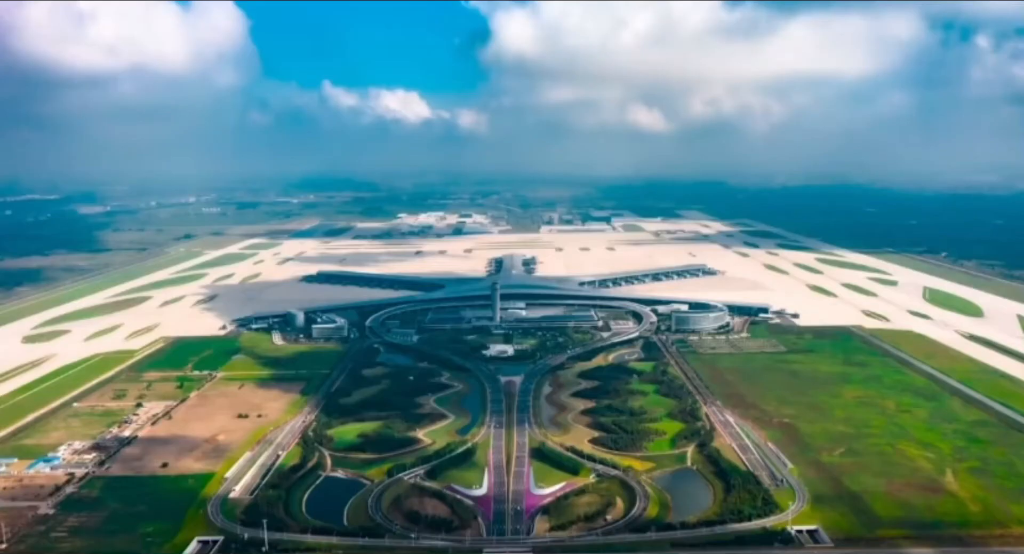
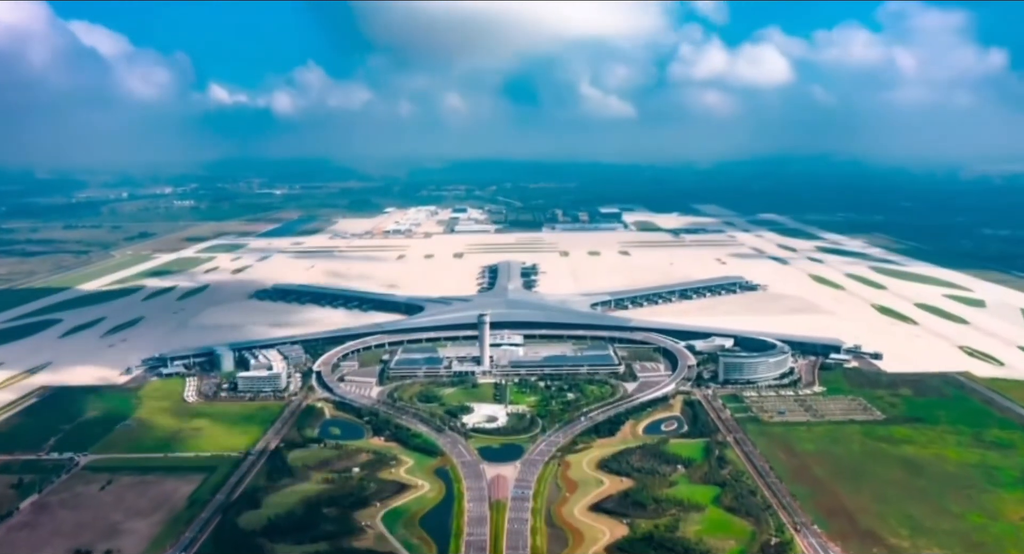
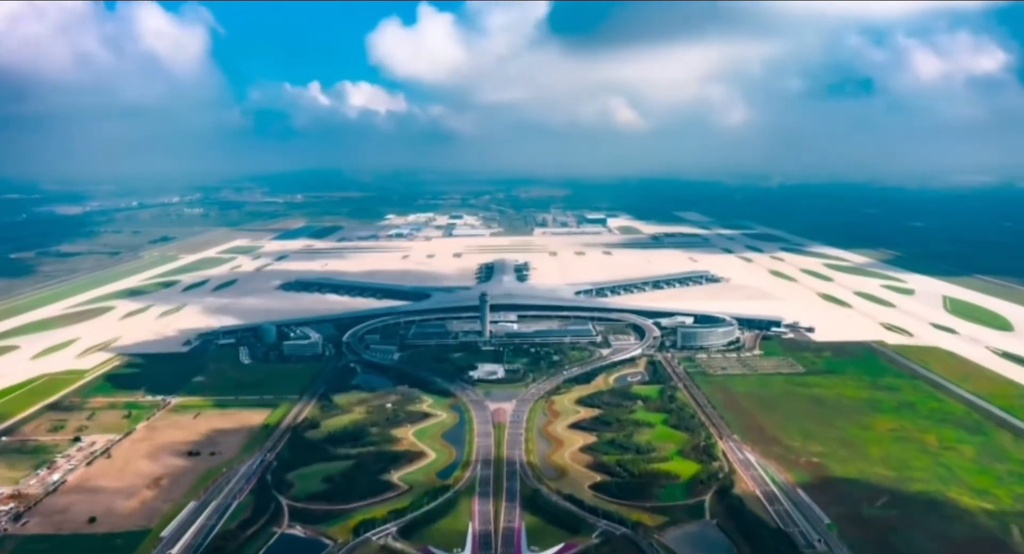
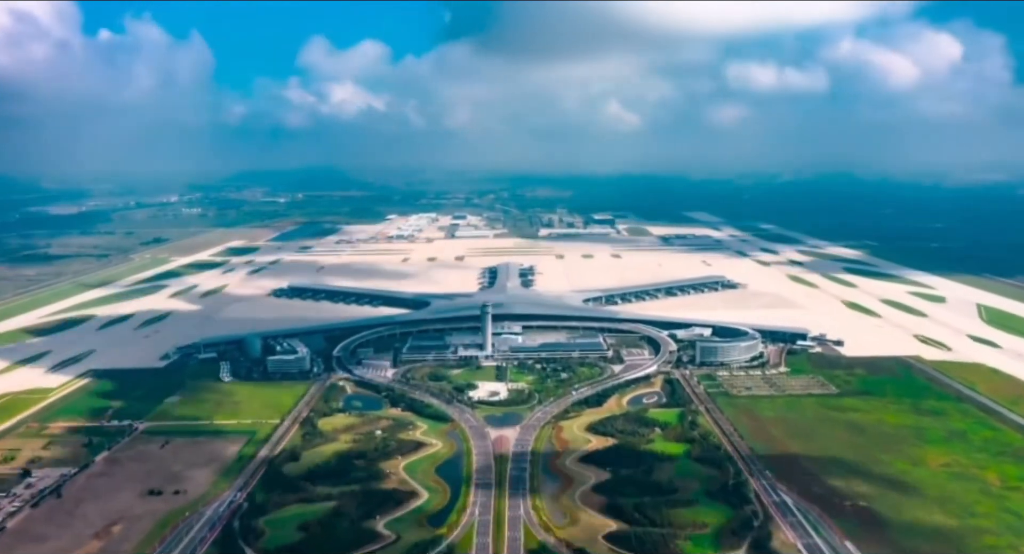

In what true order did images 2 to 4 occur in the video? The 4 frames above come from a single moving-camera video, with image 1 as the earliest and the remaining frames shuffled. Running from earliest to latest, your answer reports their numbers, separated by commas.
3, 4, 2
